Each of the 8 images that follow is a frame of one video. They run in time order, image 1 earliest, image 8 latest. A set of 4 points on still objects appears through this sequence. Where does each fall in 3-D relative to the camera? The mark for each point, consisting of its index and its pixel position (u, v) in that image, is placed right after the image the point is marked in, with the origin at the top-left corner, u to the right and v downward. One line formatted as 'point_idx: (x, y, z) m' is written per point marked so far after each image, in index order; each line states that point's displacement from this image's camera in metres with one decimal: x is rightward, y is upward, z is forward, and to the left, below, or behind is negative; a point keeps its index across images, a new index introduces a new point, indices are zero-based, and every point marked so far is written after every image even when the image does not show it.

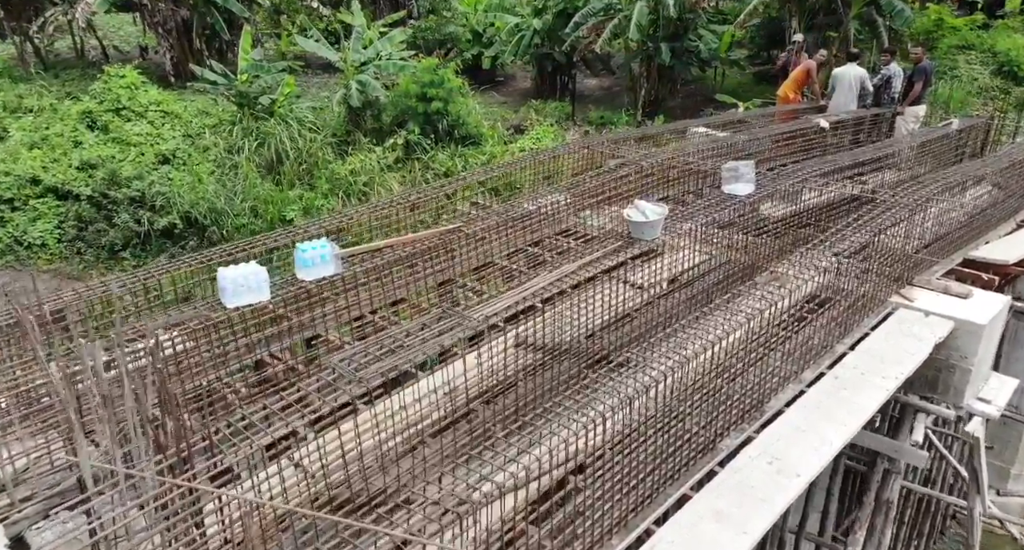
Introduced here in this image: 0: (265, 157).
0: (-4.0, +2.0, +12.6) m
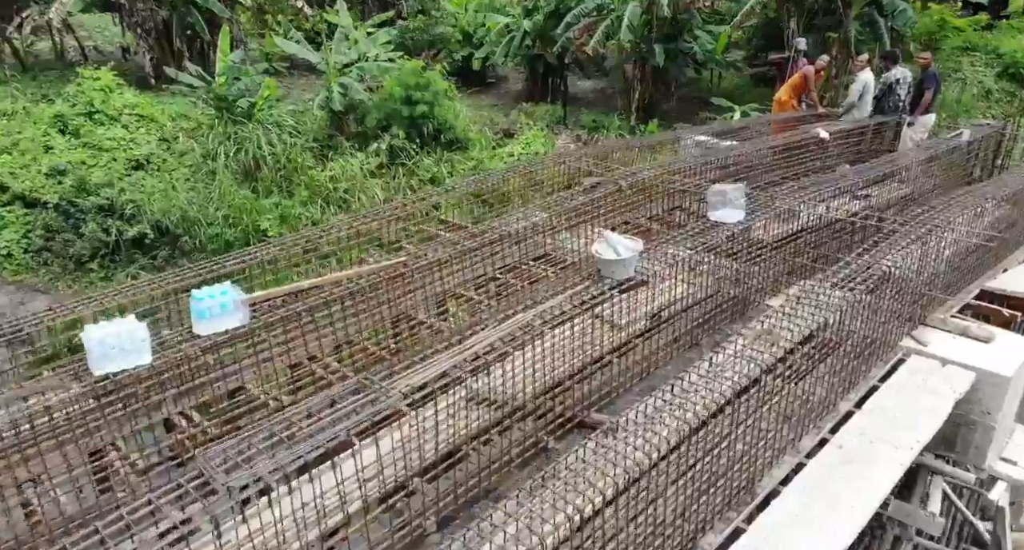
0: (-4.2, +1.8, +12.1) m
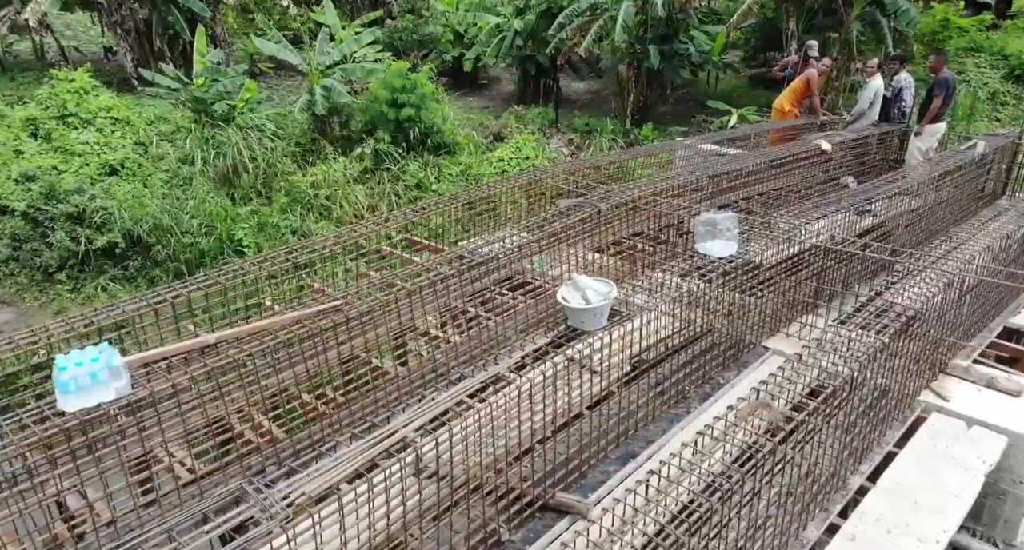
0: (-4.4, +1.6, +11.5) m
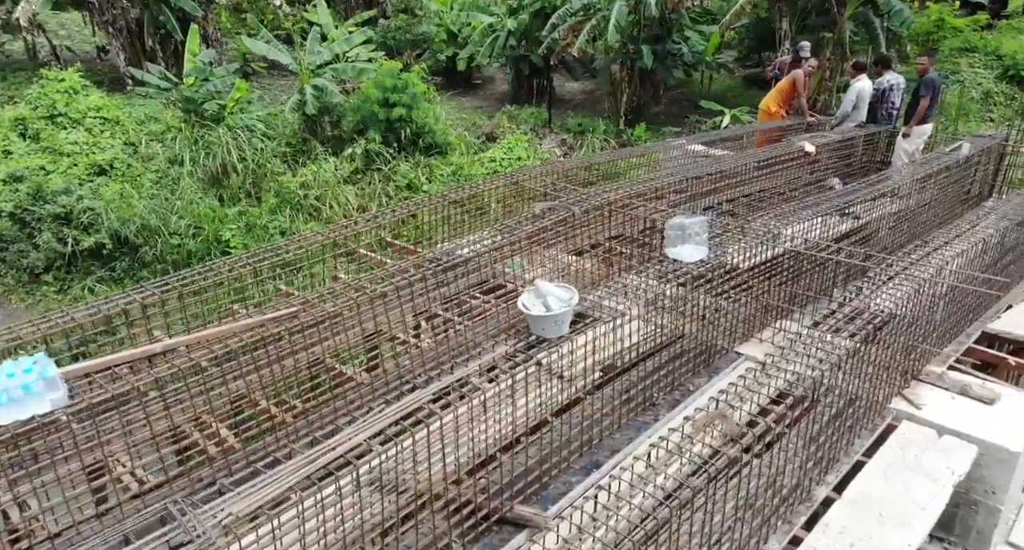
0: (-4.6, +1.6, +11.4) m
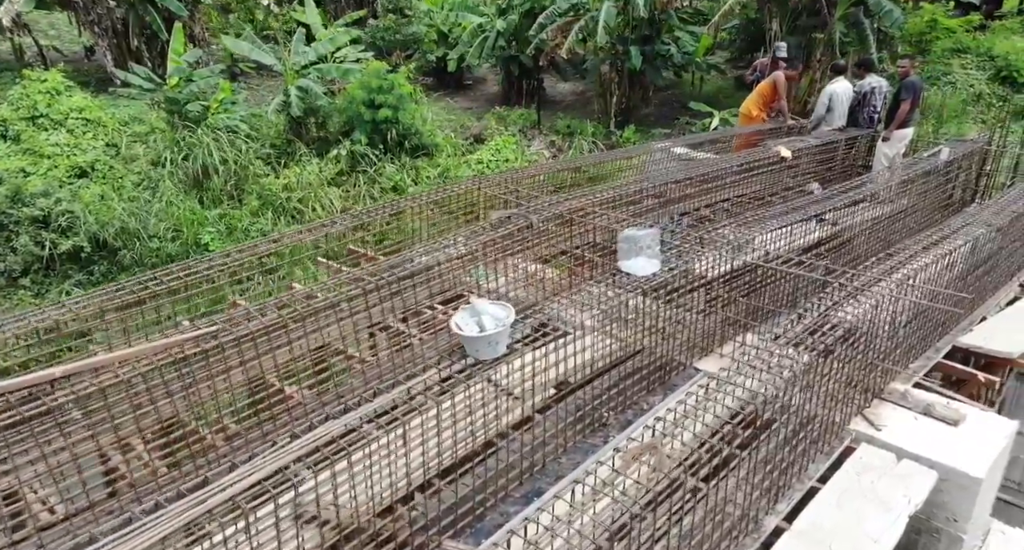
0: (-4.8, +1.5, +11.3) m
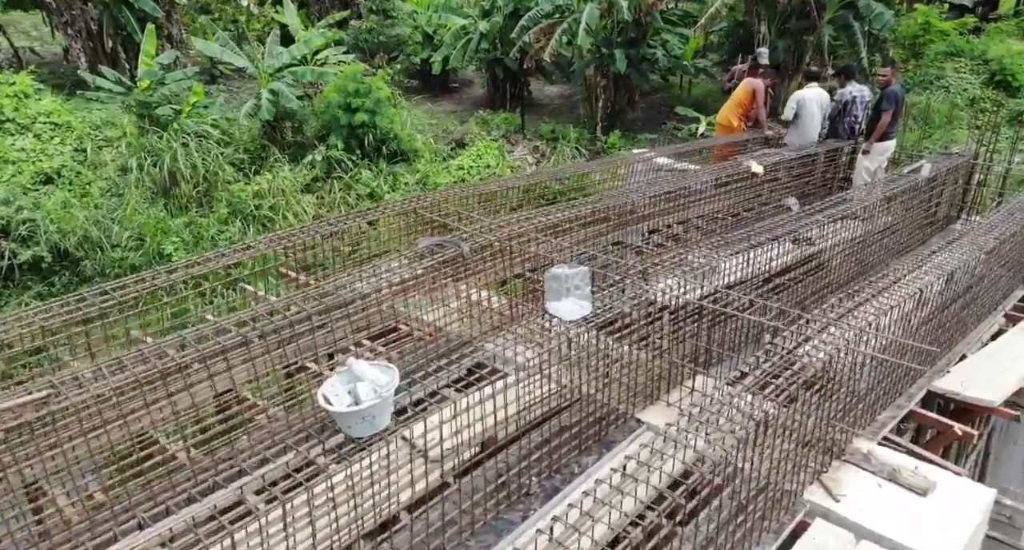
0: (-5.2, +1.4, +10.9) m
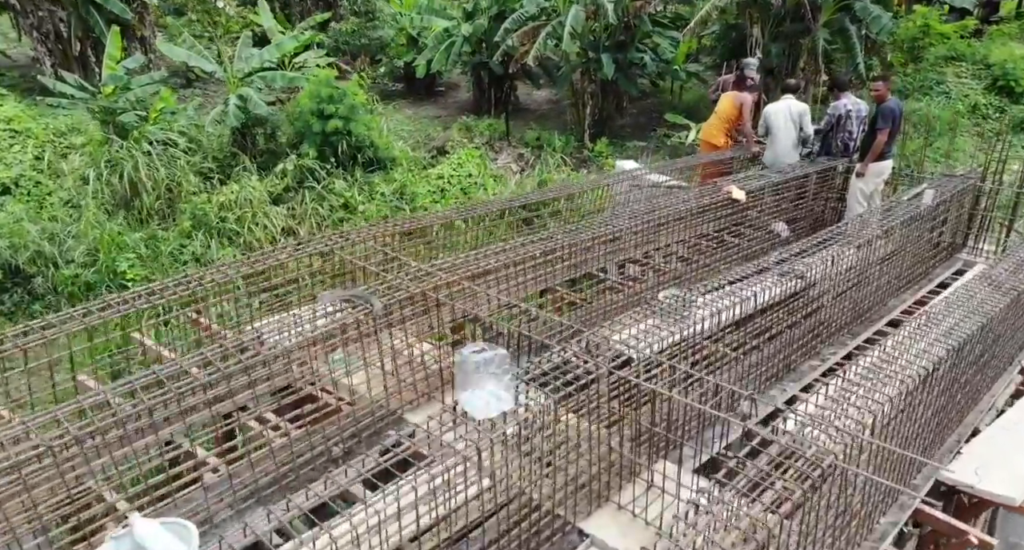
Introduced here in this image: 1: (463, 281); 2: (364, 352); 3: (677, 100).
0: (-5.5, +1.1, +10.3) m
1: (-0.2, 0.0, +3.9) m
2: (-0.7, -0.4, +3.6) m
3: (+3.5, +3.8, +16.3) m
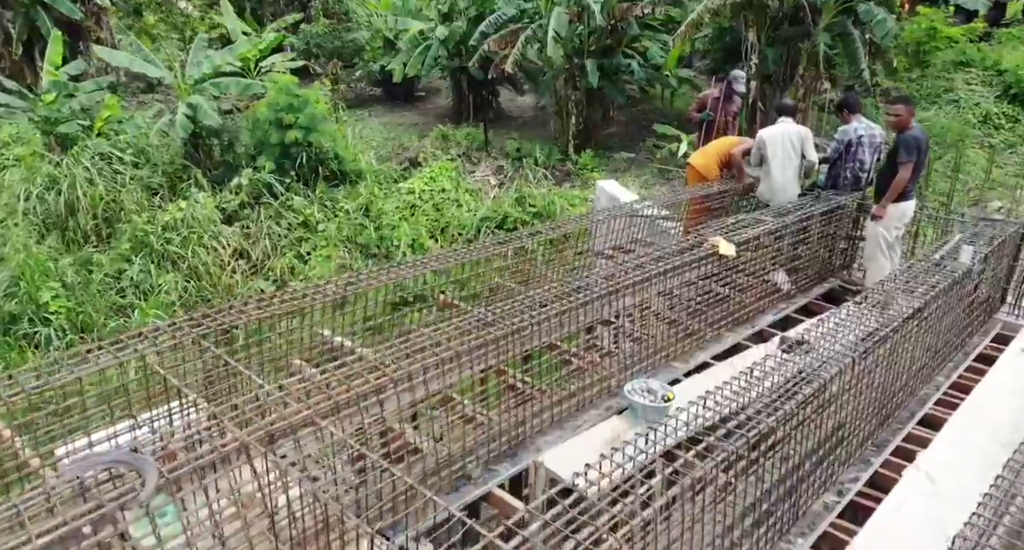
0: (-5.9, +0.7, +9.2) m
1: (-0.6, -0.4, +2.9) m
2: (-1.0, -0.8, +2.6) m
3: (+3.1, +3.4, +15.3) m
